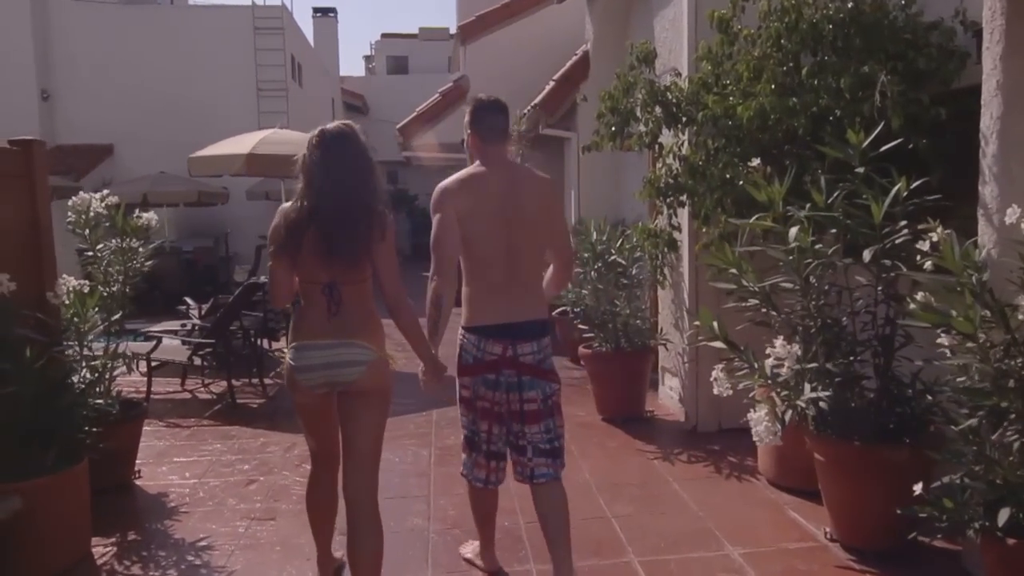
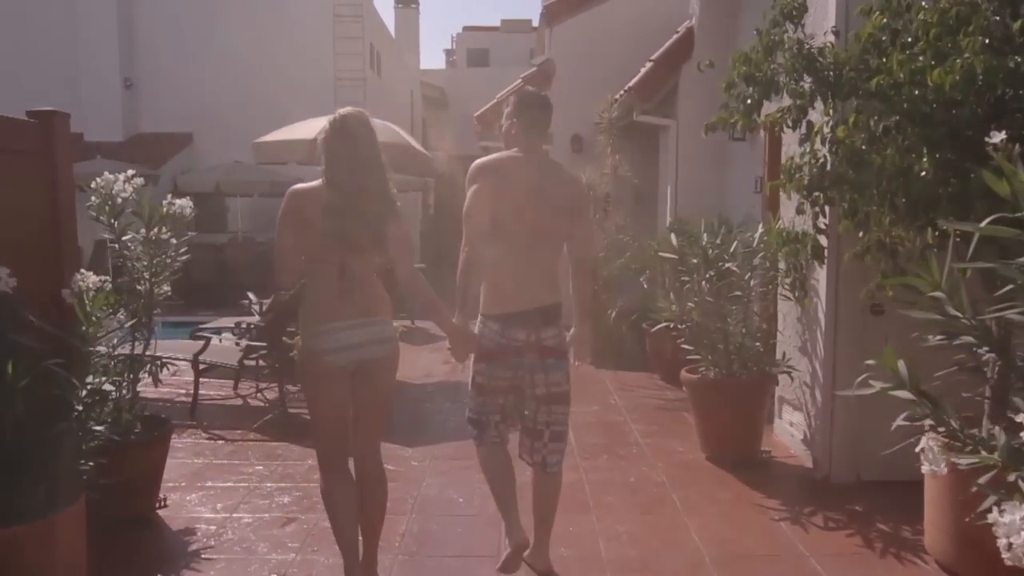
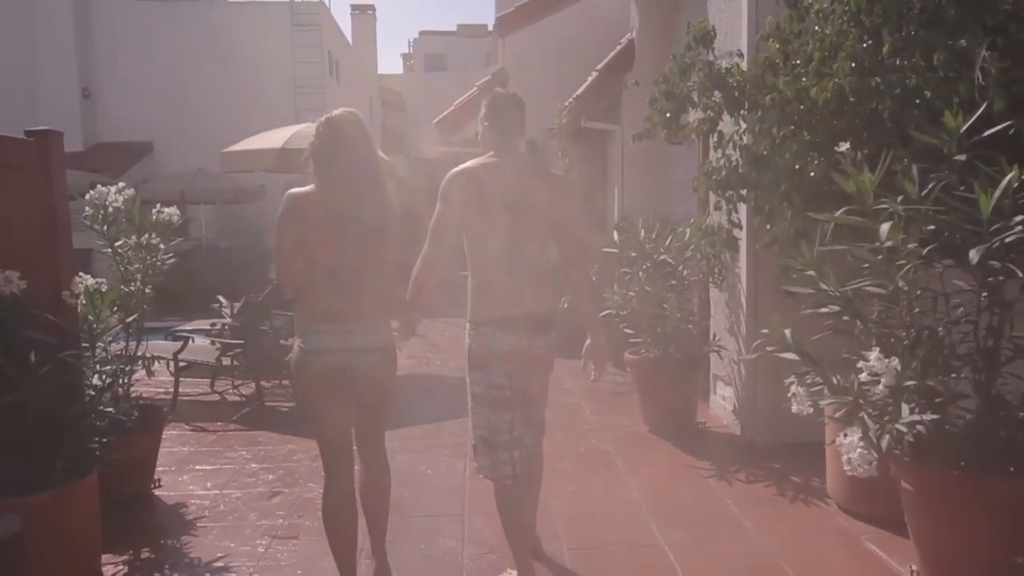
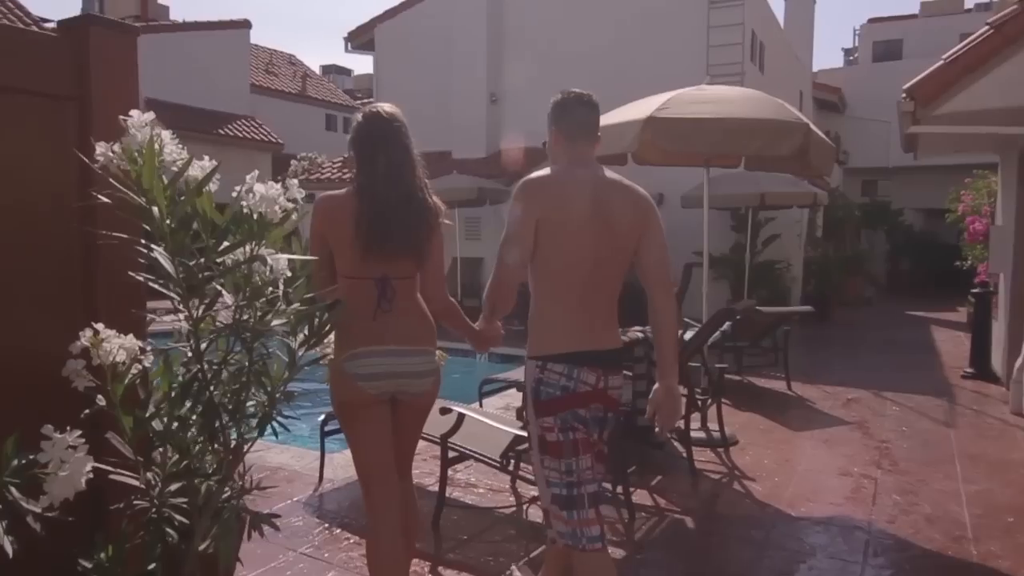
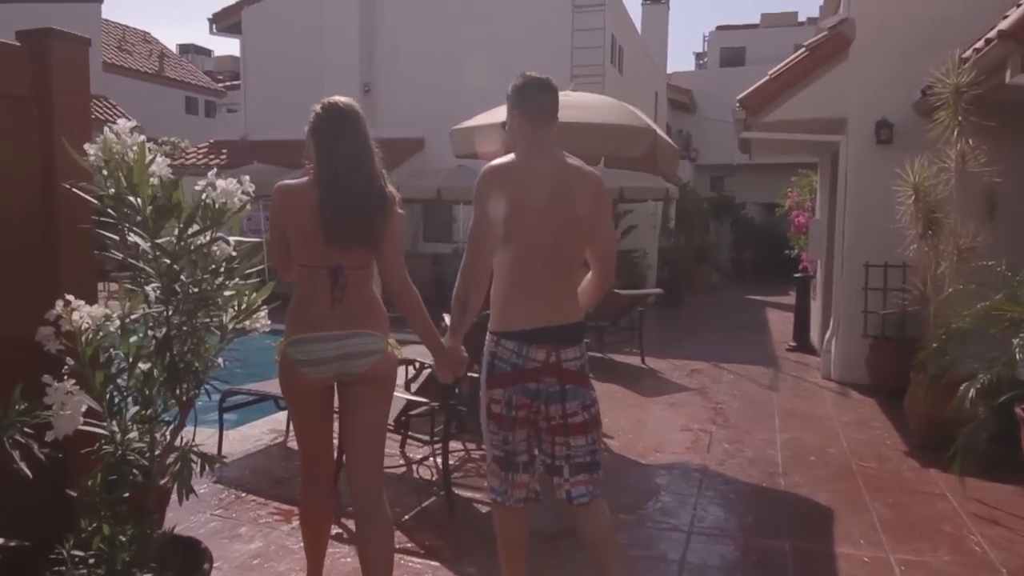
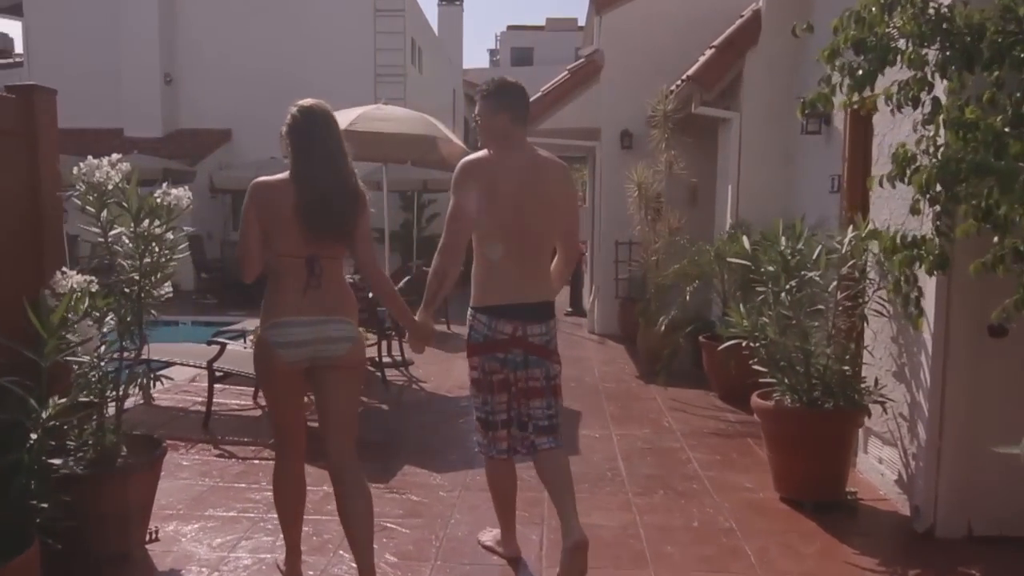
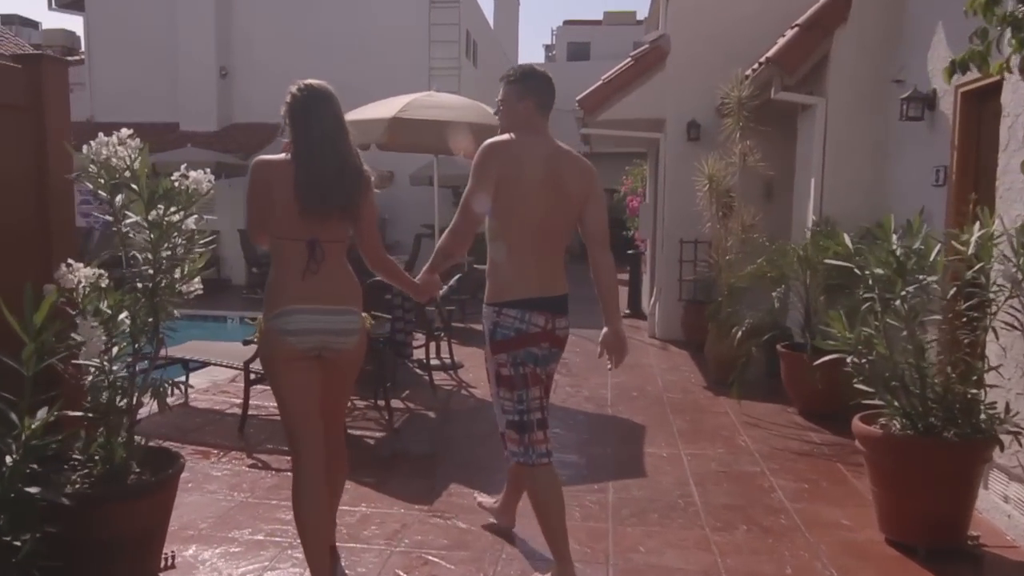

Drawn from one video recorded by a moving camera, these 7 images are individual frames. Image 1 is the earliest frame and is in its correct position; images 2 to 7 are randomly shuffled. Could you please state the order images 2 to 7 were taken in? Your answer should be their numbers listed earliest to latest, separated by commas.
3, 2, 6, 7, 5, 4
